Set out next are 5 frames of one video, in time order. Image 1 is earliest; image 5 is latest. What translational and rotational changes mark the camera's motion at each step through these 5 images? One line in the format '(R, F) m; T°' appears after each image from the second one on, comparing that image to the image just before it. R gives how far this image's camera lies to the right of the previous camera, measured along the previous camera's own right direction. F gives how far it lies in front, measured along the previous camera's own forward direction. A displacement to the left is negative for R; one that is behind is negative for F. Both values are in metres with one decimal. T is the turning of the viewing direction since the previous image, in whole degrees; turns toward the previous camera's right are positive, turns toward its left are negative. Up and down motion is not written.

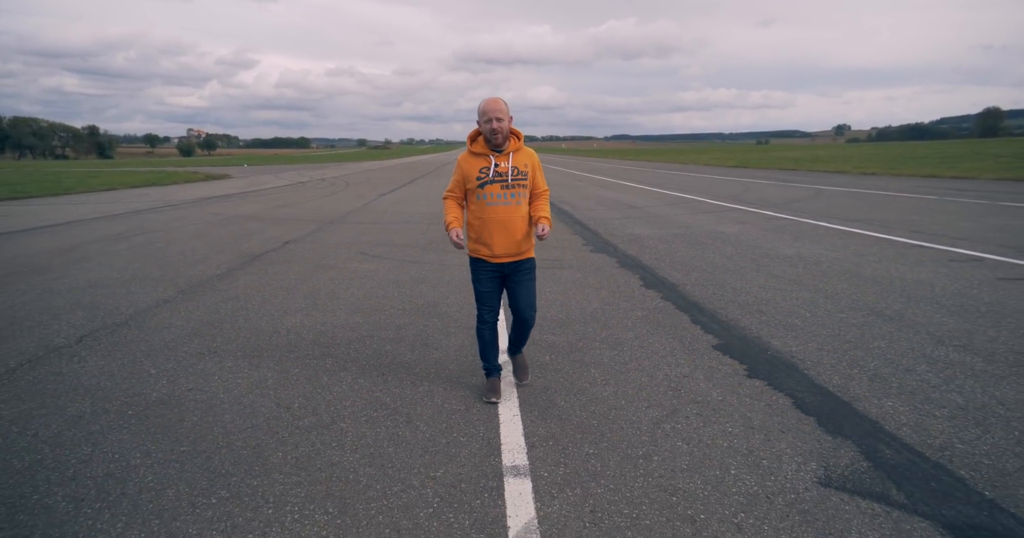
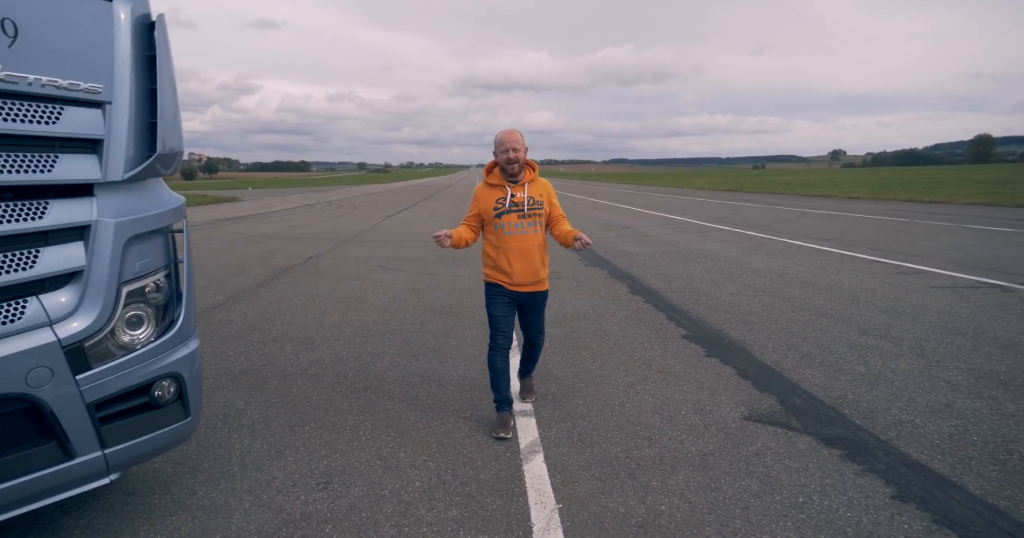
(-0.1, -1.1) m; 0°
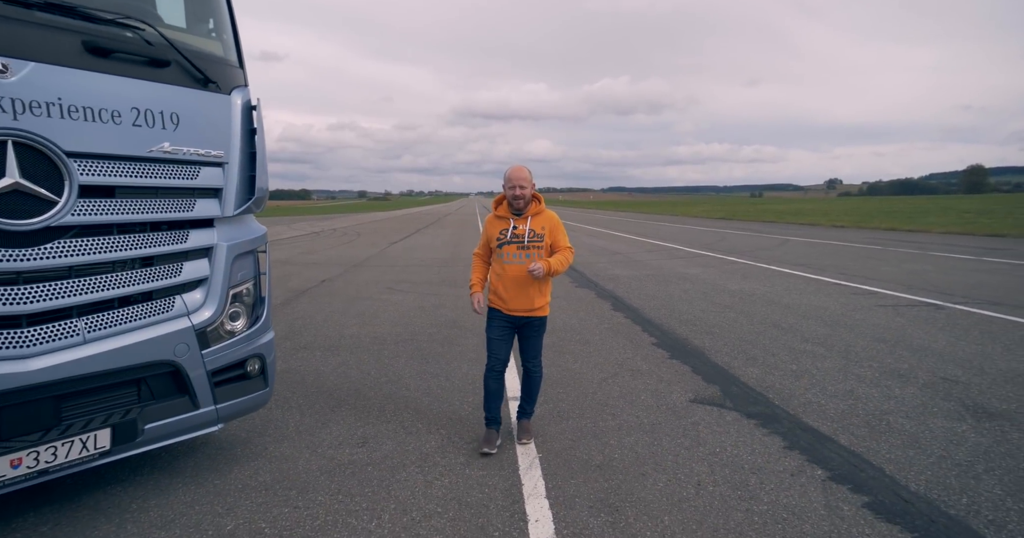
(0.0, -1.0) m; 0°
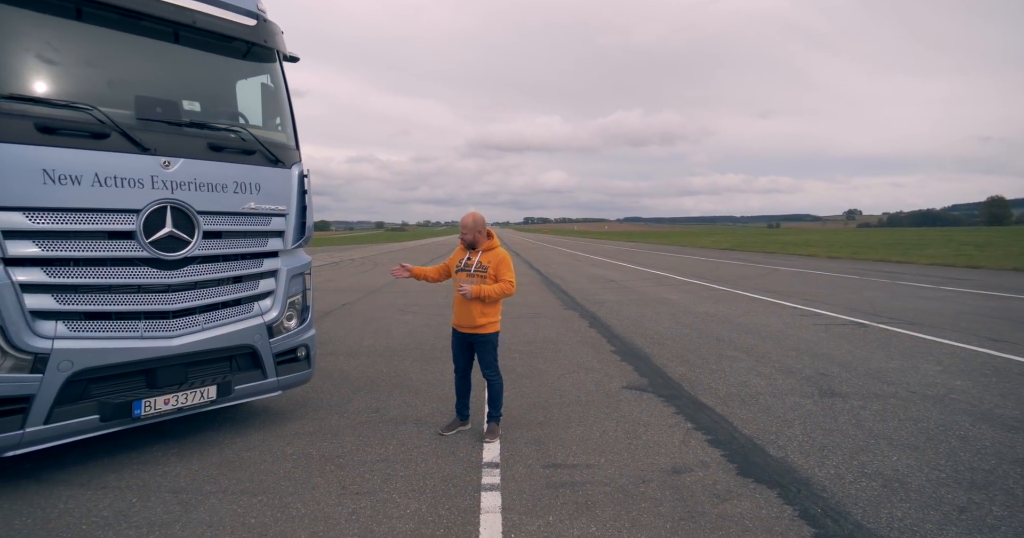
(+0.4, -1.6) m; -1°
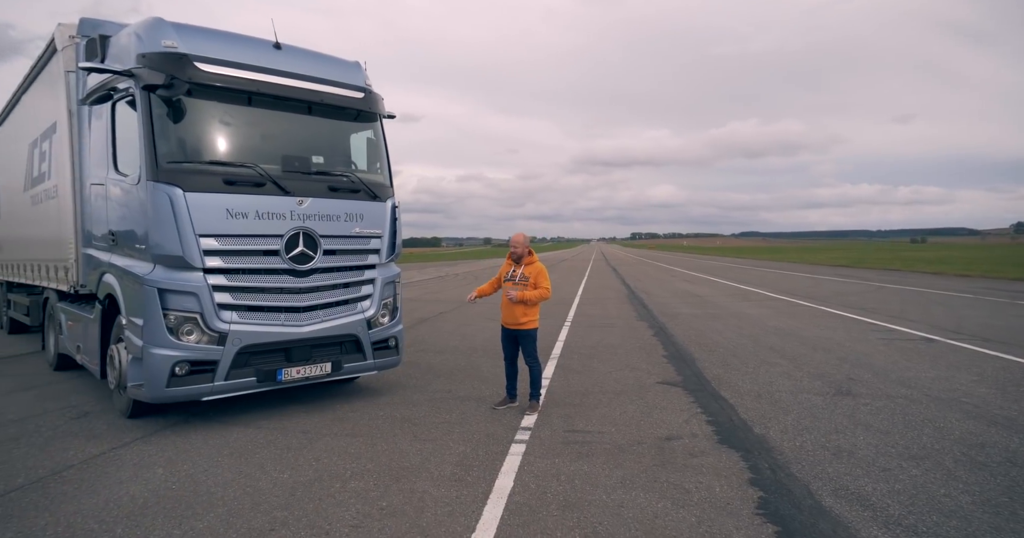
(+0.7, -1.2) m; -10°
